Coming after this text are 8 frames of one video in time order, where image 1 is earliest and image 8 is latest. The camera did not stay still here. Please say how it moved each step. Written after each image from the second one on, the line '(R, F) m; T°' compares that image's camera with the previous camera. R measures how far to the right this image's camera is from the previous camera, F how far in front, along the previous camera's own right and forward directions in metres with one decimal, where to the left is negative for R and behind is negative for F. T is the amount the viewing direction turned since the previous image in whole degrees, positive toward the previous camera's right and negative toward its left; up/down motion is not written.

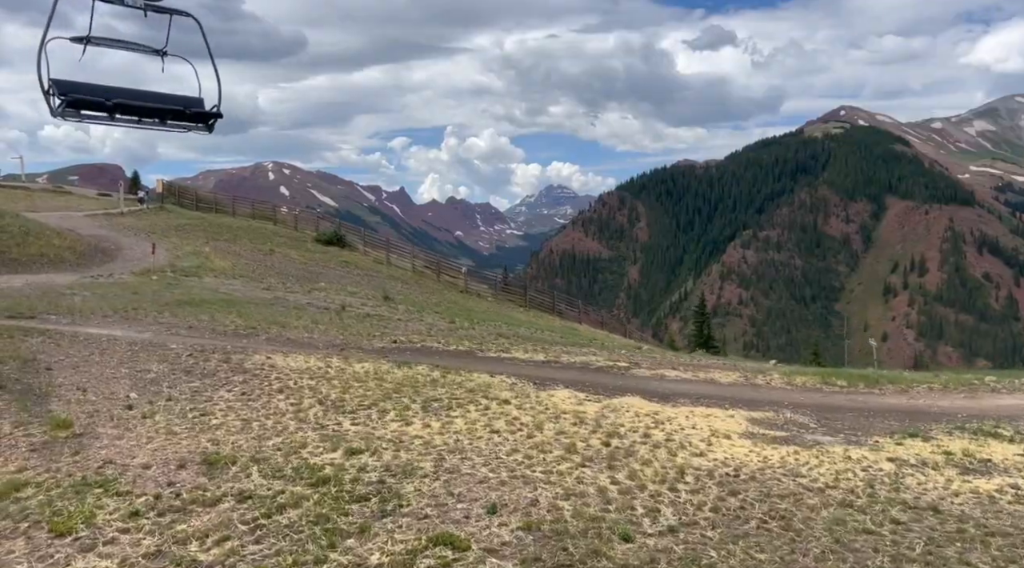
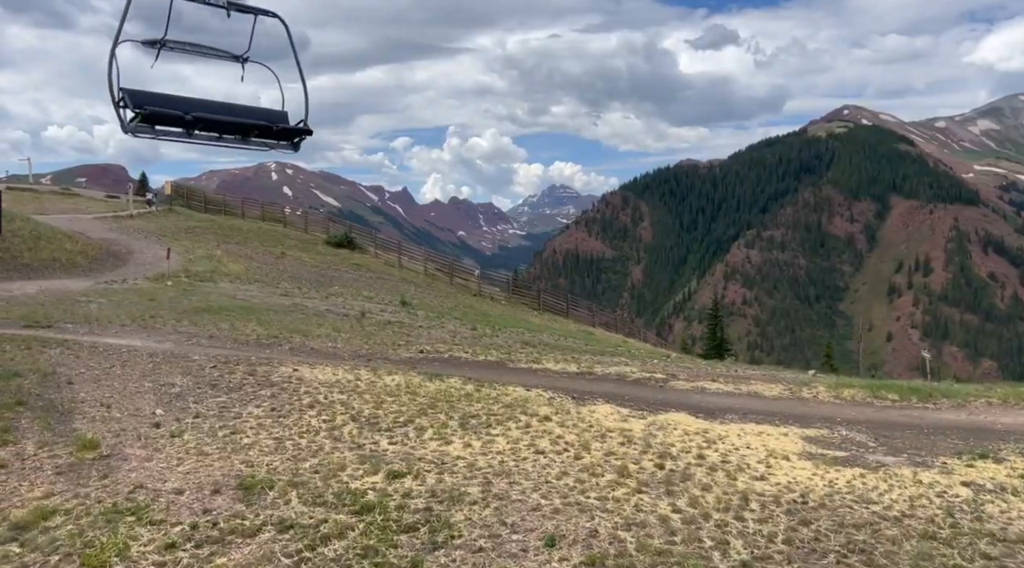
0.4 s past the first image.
(-0.6, +0.5) m; 0°
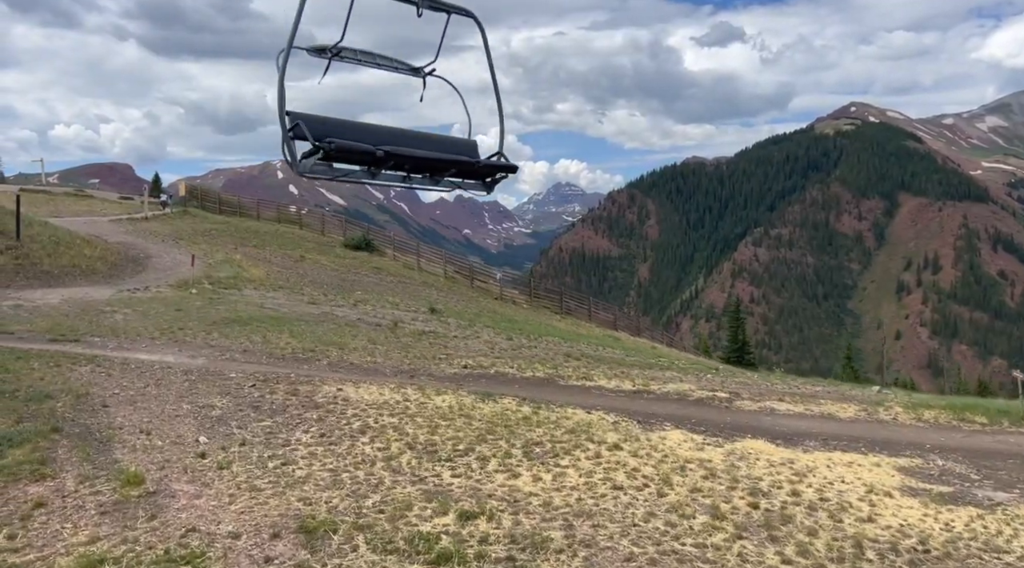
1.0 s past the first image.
(-0.9, +0.9) m; -1°
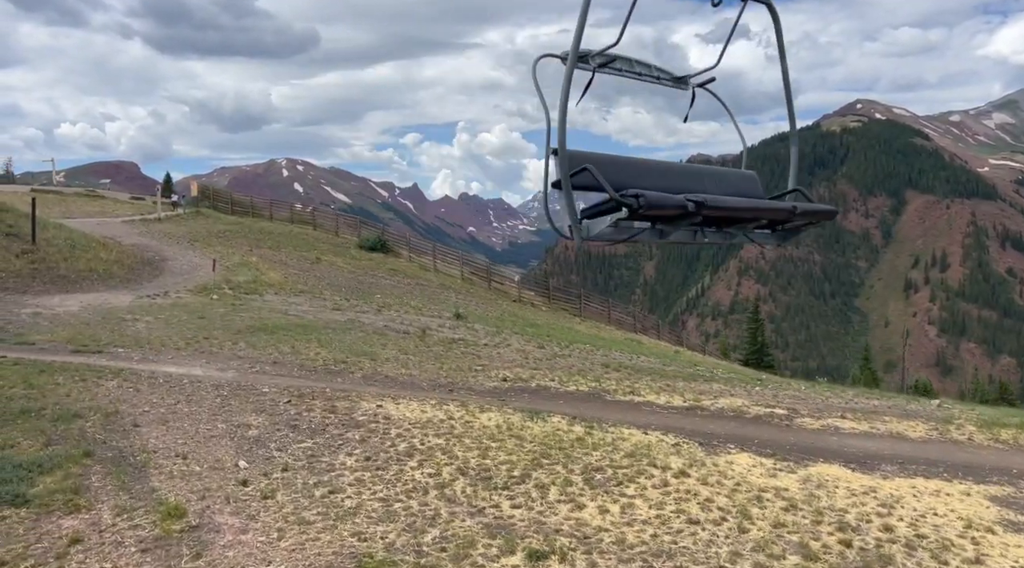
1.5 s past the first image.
(-0.7, +0.7) m; 0°
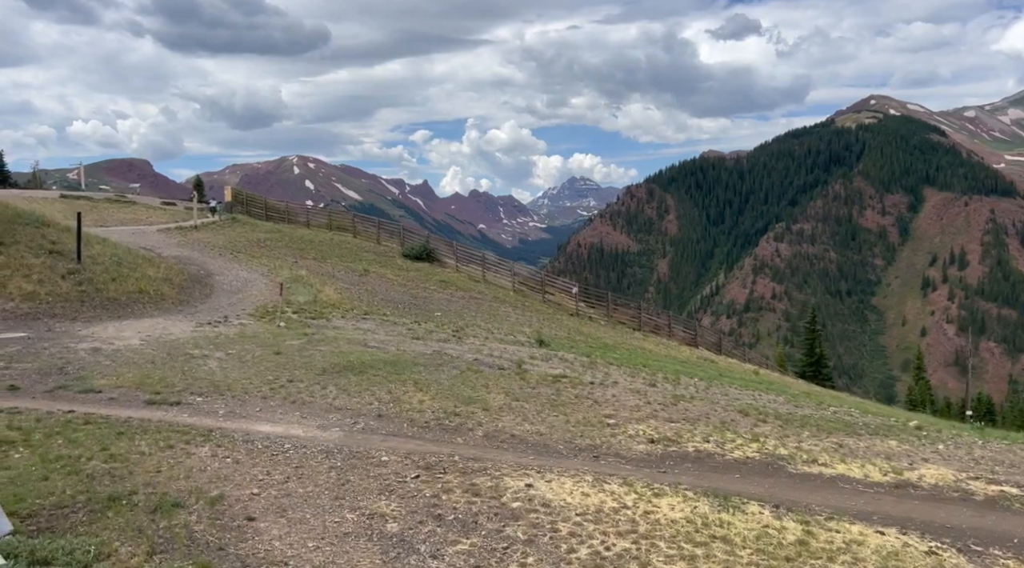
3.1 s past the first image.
(-2.4, +2.4) m; -1°
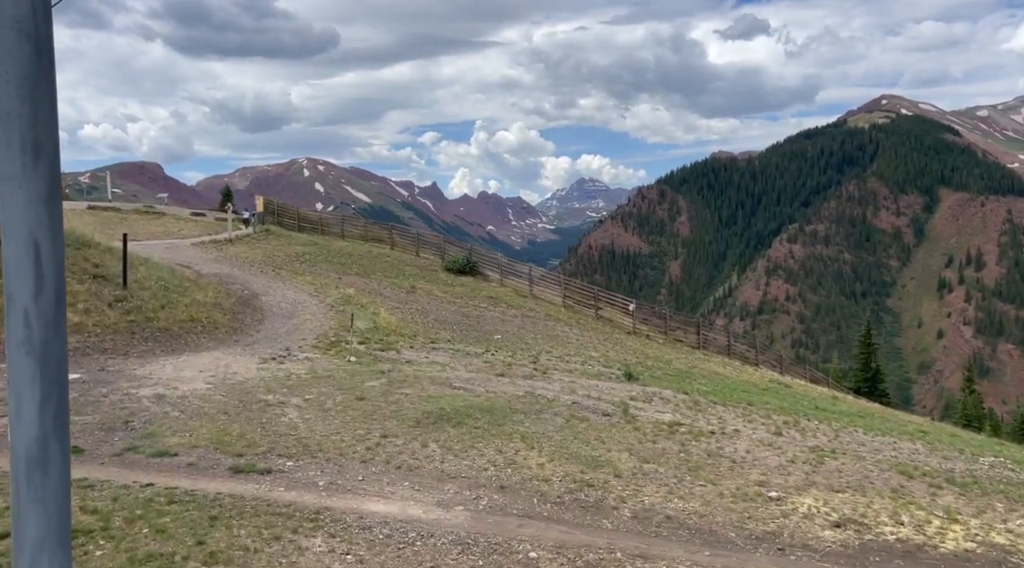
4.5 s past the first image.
(-2.2, +2.2) m; -1°
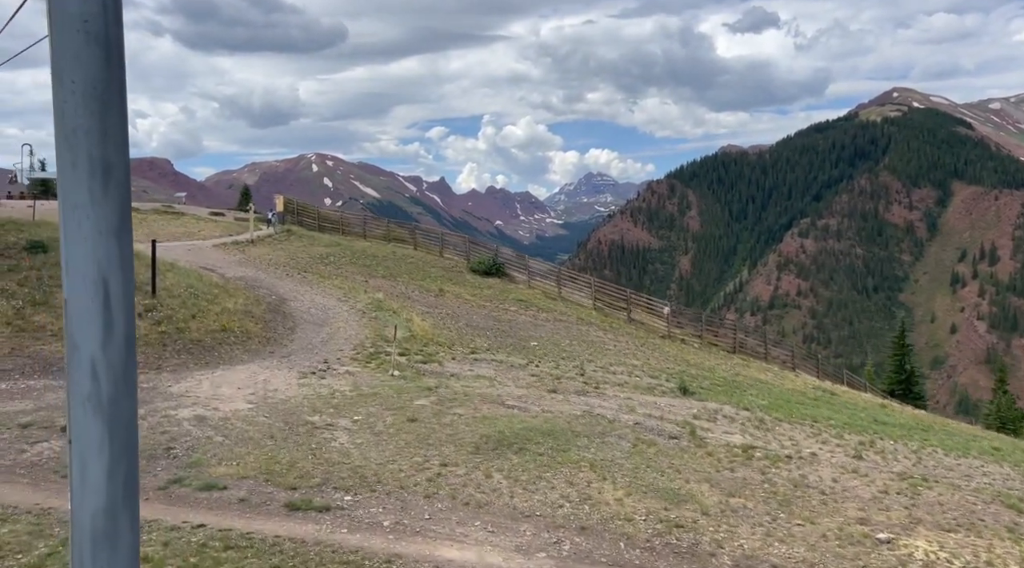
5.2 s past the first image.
(-1.1, +1.2) m; -1°
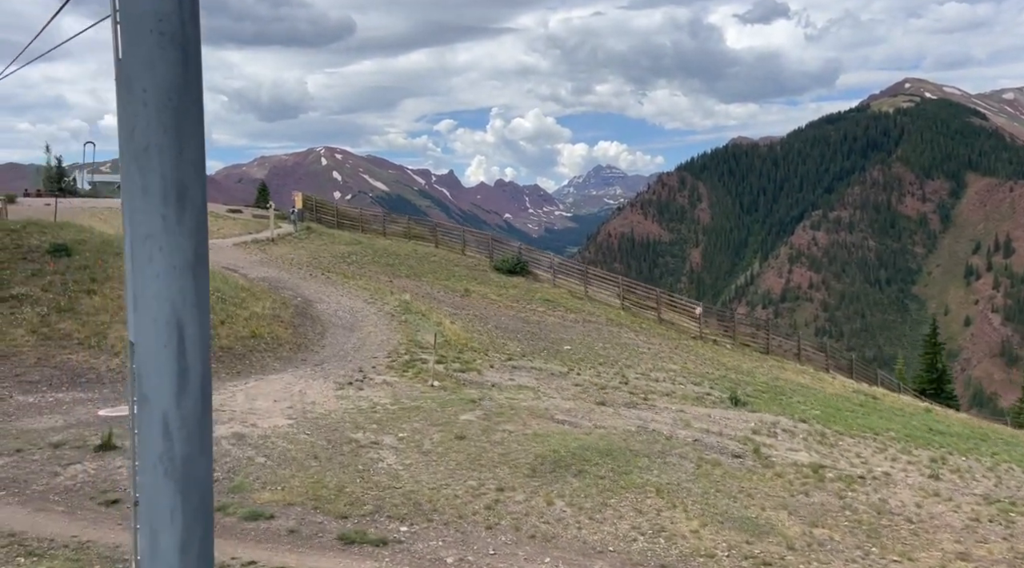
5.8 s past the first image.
(-0.9, +1.0) m; -1°
